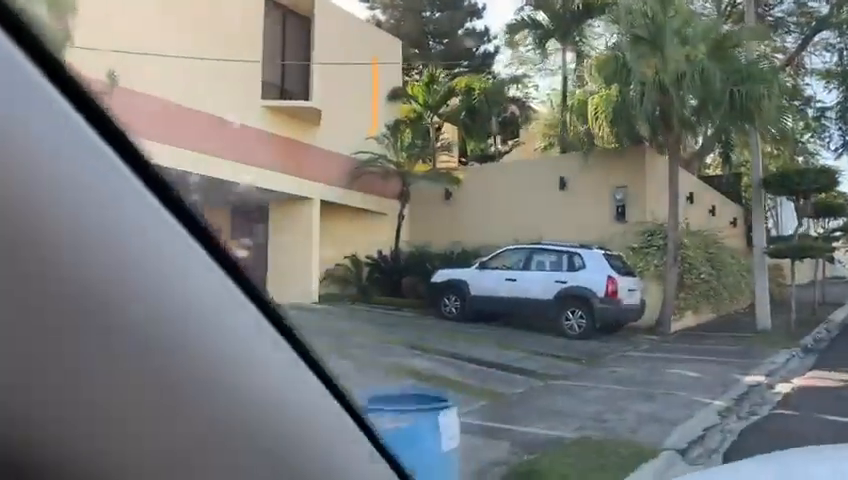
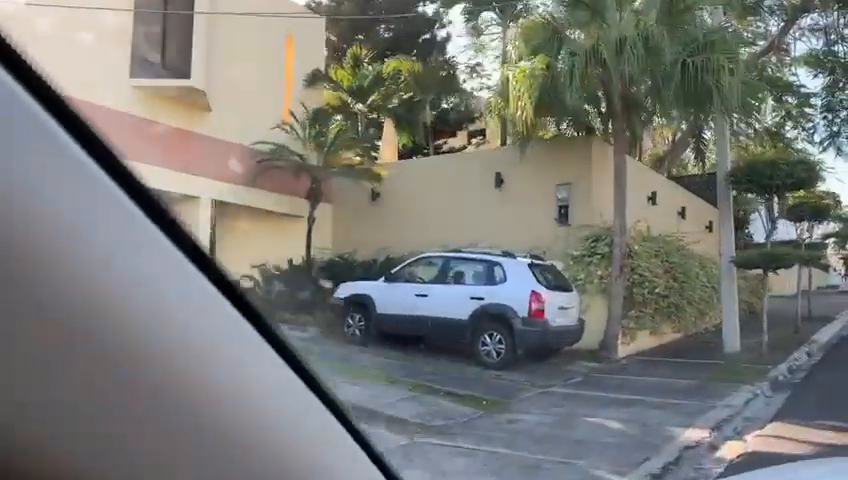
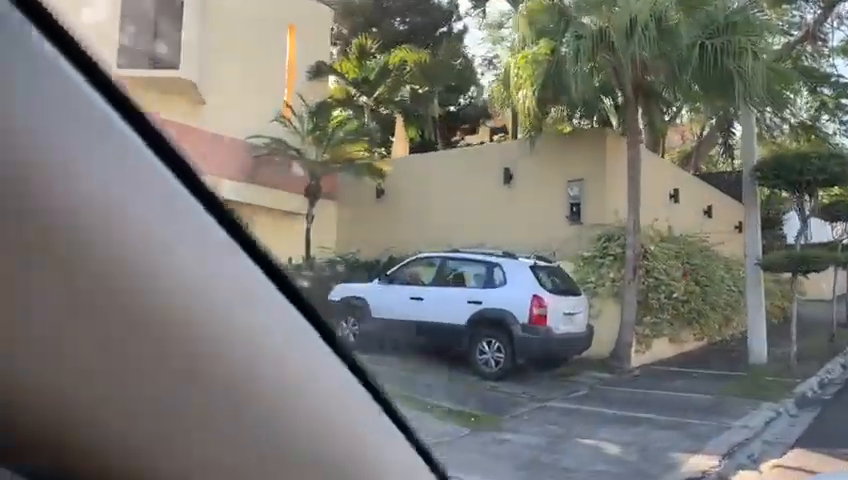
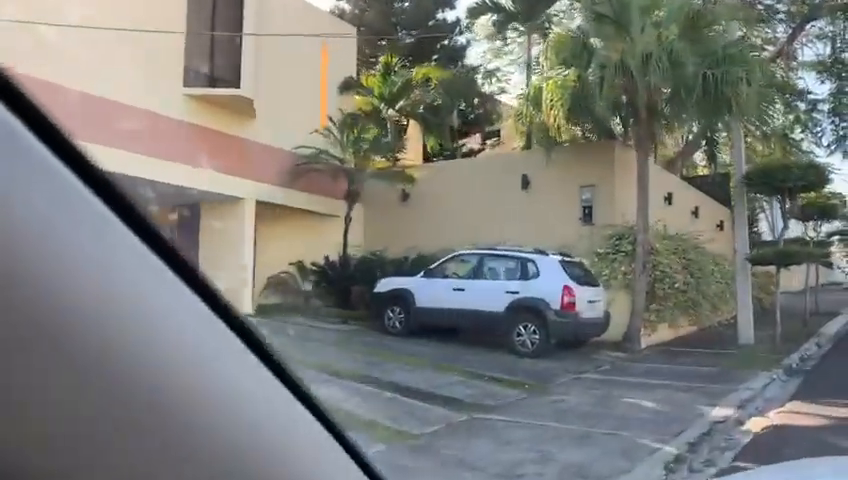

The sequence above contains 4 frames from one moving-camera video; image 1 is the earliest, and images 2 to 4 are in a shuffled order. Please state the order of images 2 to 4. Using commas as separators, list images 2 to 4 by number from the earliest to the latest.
4, 2, 3
